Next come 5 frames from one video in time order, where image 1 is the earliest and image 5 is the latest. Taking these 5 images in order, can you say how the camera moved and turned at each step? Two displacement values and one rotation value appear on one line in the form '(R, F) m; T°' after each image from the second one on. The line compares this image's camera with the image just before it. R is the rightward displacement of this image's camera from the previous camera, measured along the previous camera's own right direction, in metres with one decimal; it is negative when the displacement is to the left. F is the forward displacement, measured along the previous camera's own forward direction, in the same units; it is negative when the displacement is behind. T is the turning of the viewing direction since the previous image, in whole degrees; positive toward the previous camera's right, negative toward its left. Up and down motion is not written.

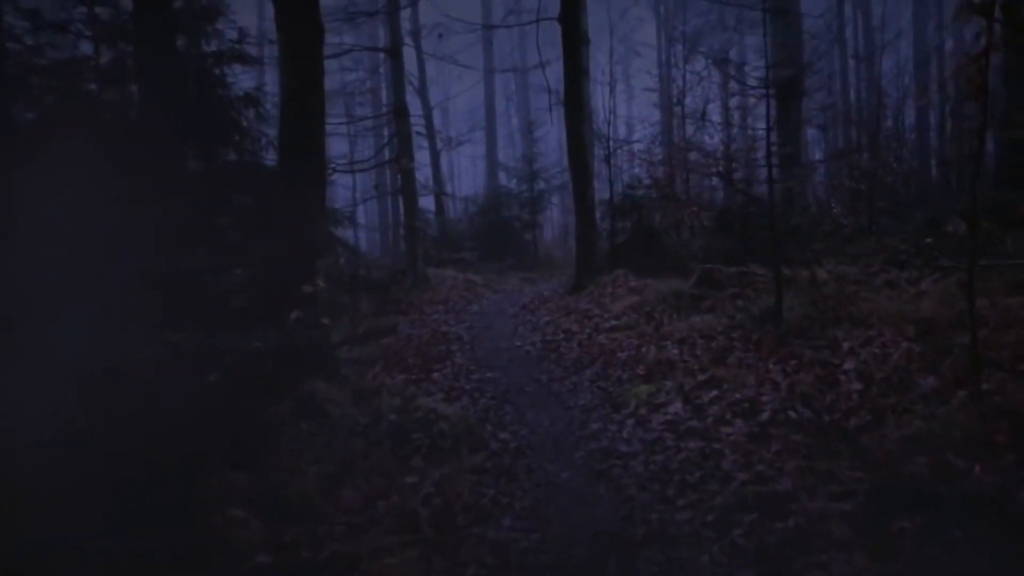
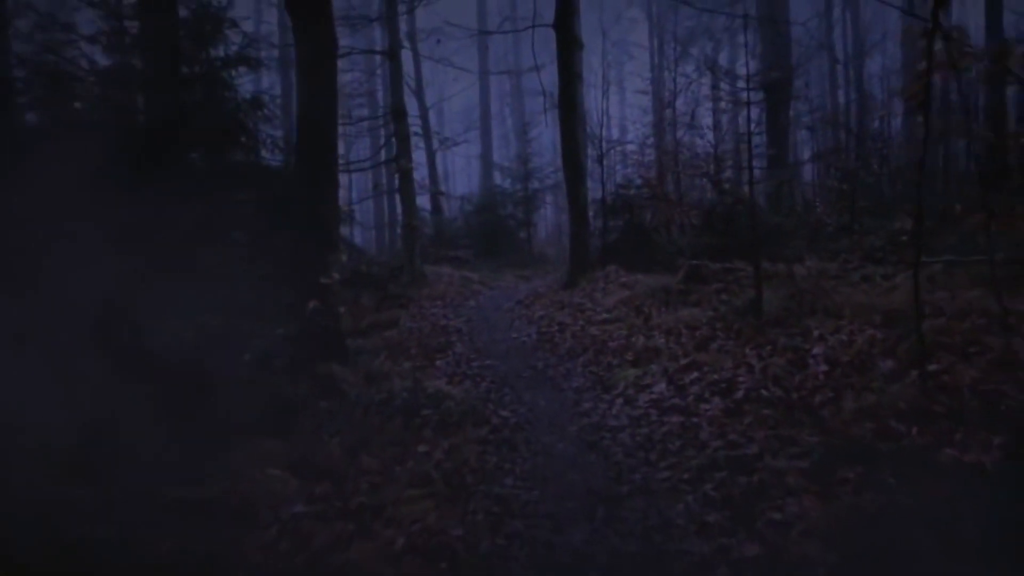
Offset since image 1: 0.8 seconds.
(-0.1, -0.8) m; 0°
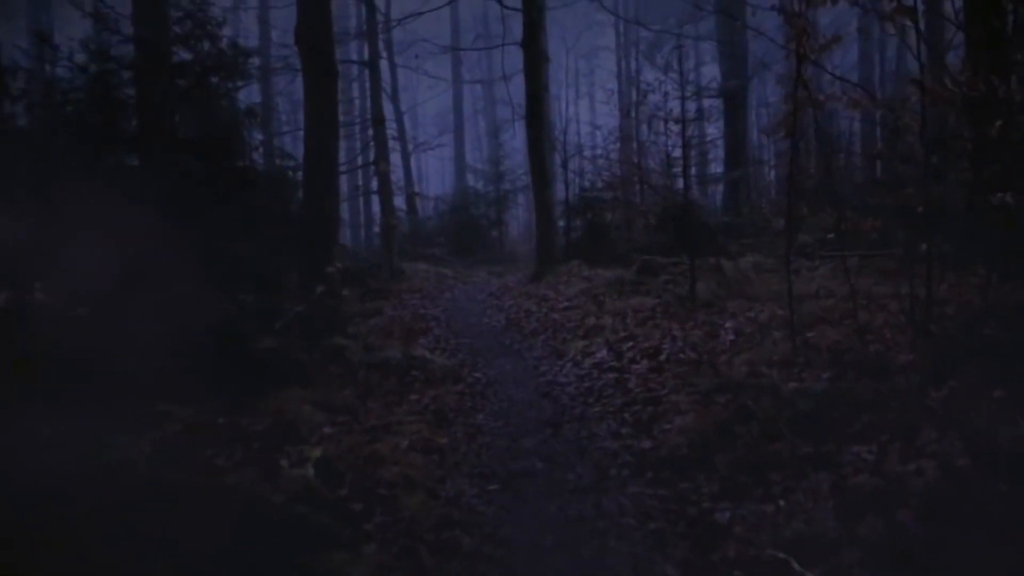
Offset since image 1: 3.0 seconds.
(0.0, -2.0) m; +2°
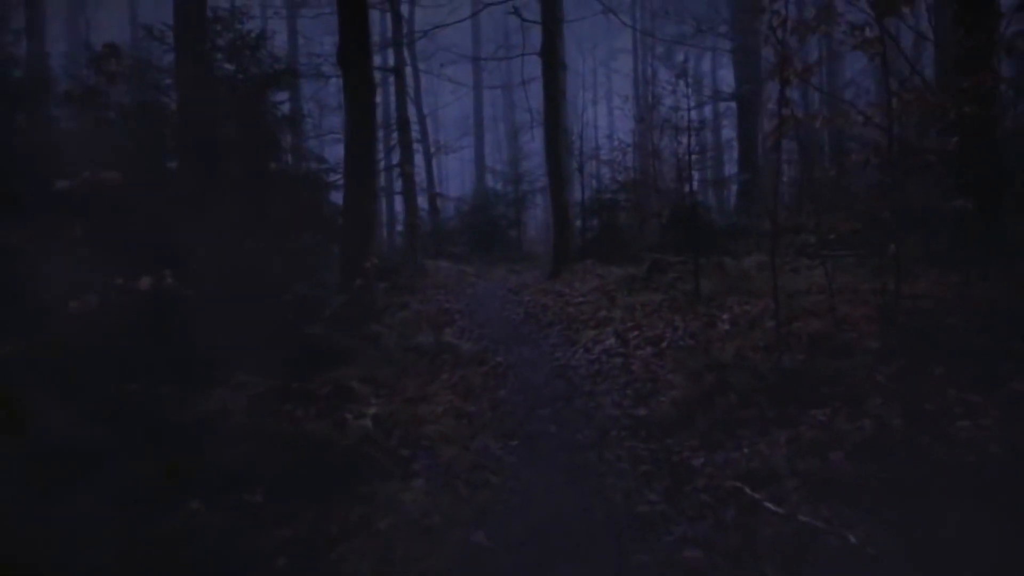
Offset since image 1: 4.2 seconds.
(0.0, -1.2) m; -1°
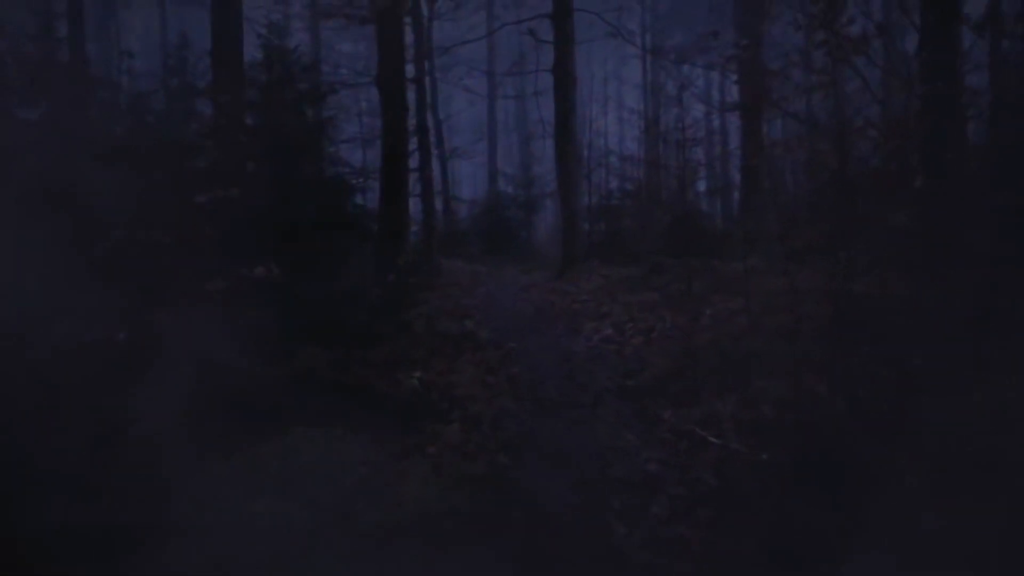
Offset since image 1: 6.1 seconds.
(-0.1, -1.9) m; -1°
